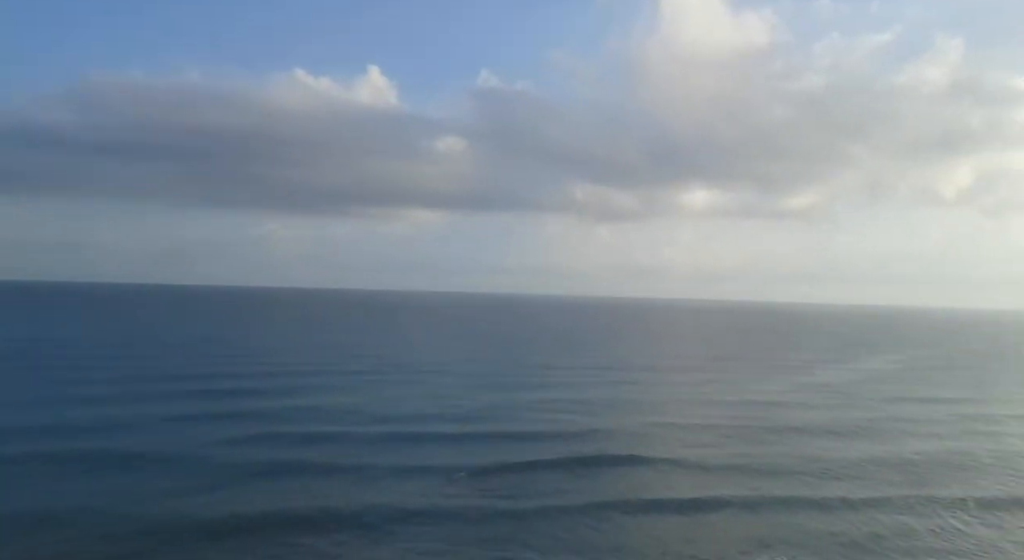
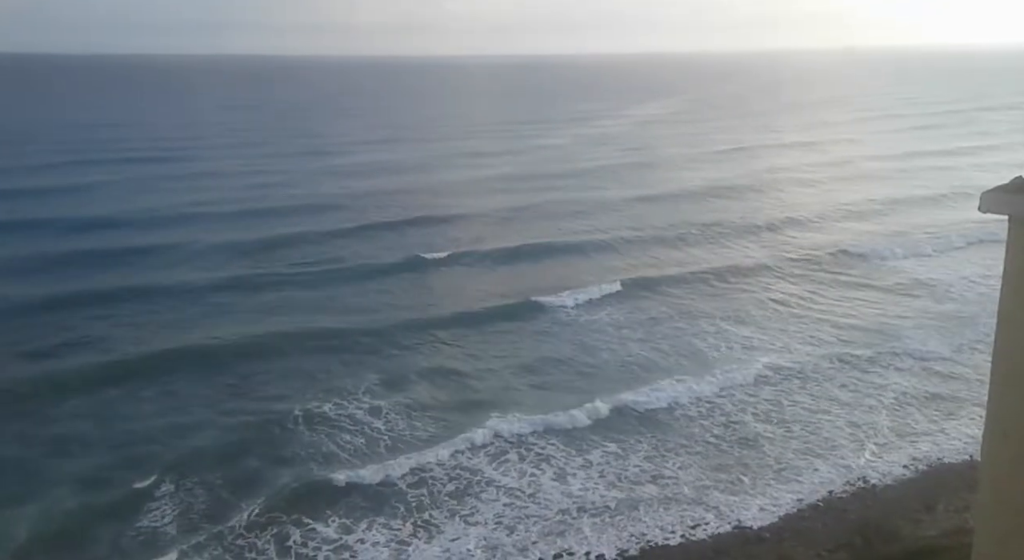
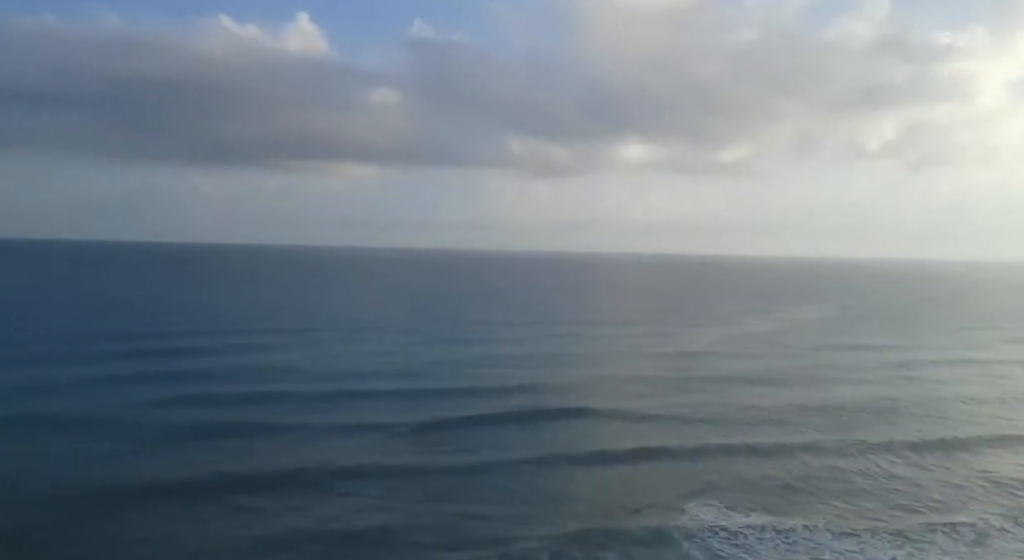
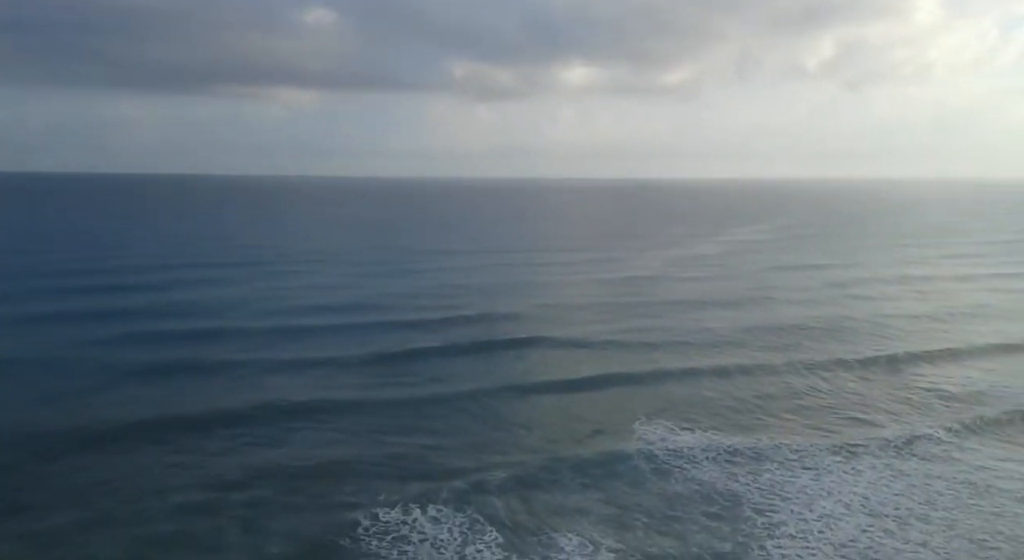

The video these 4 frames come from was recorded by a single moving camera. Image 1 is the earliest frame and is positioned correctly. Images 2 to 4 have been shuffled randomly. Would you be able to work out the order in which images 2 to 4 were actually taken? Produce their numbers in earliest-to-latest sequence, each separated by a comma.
3, 4, 2
